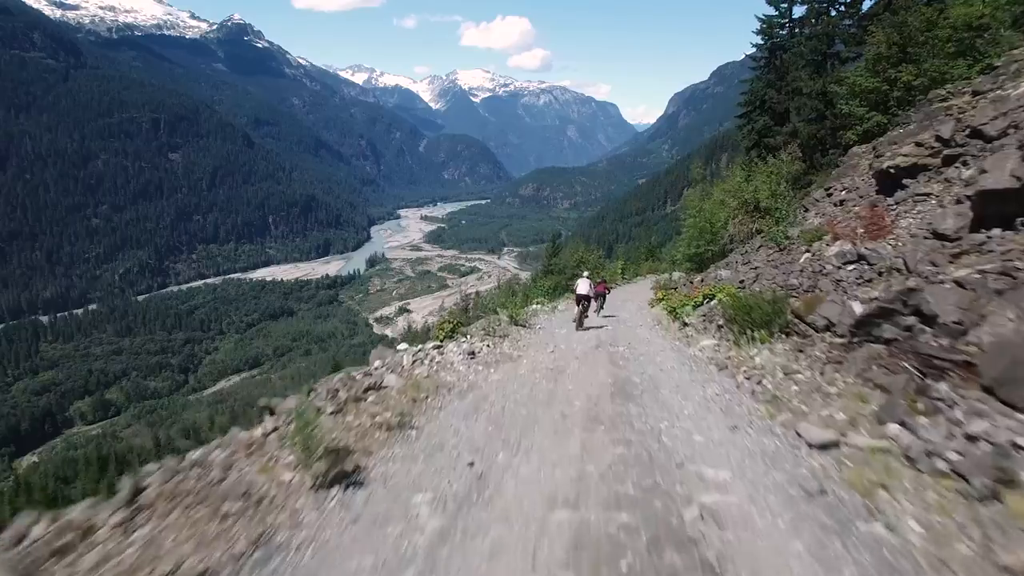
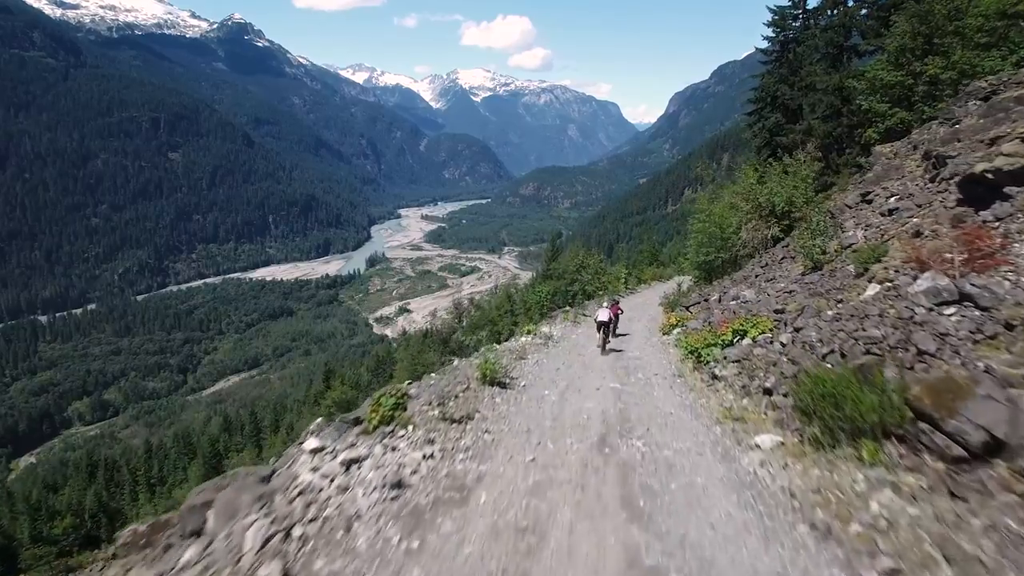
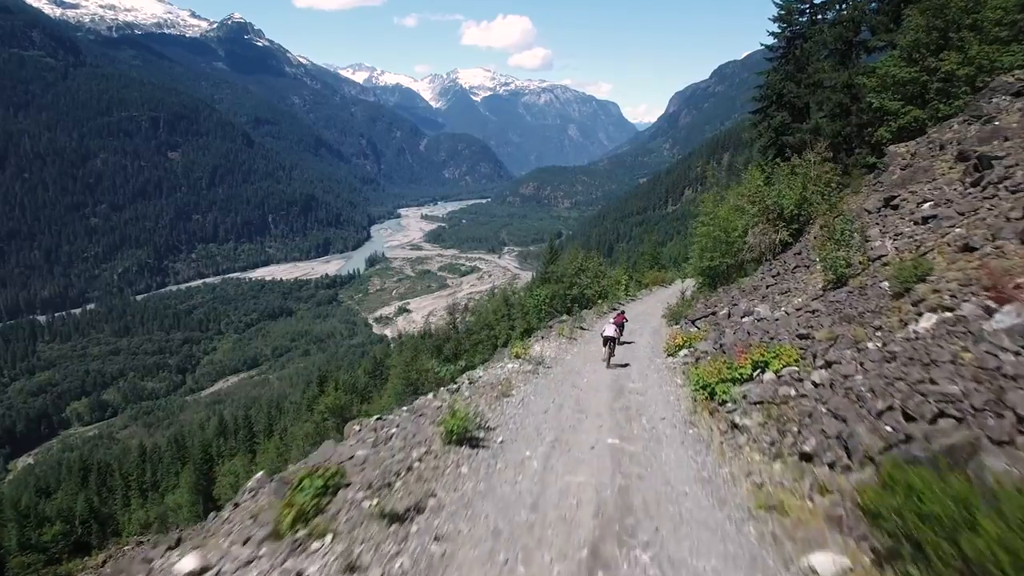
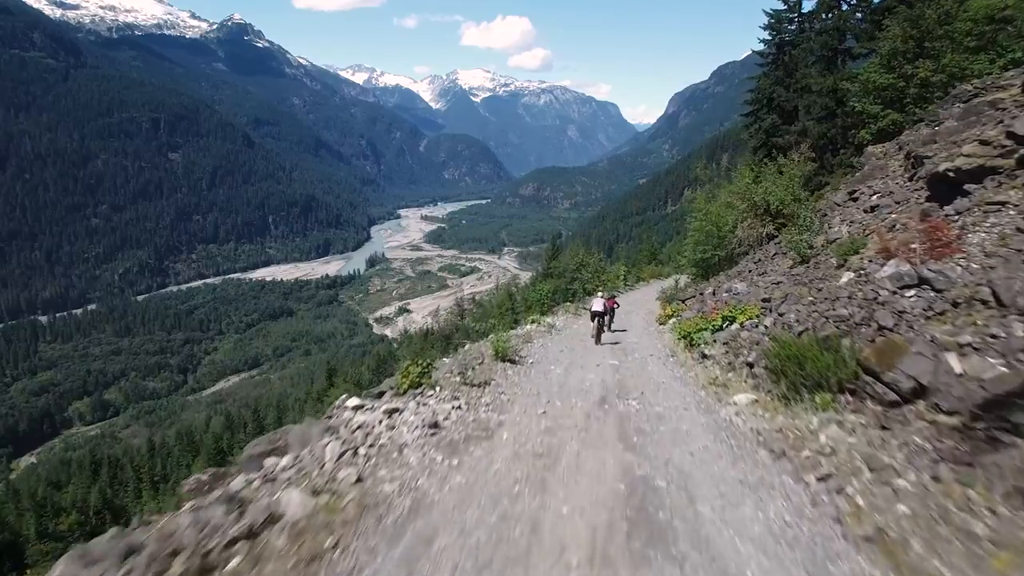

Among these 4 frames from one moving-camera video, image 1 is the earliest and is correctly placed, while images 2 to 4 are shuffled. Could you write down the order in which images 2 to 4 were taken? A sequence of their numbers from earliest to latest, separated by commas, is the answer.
4, 2, 3
